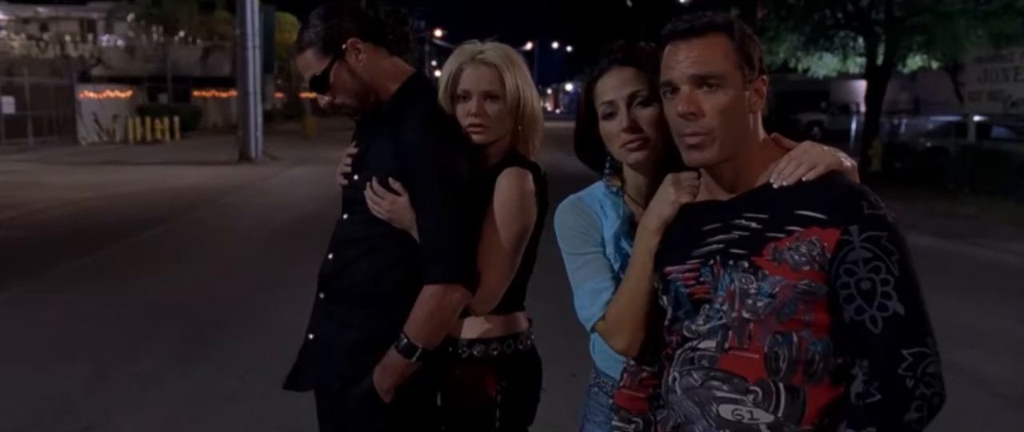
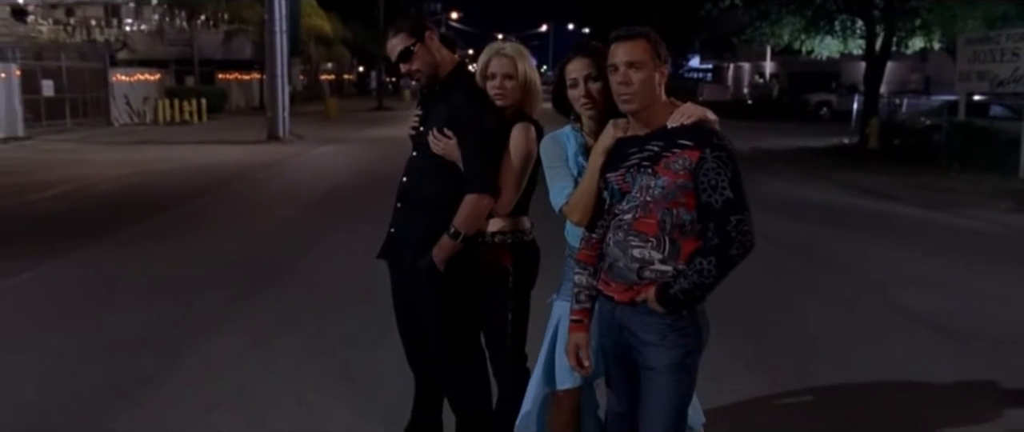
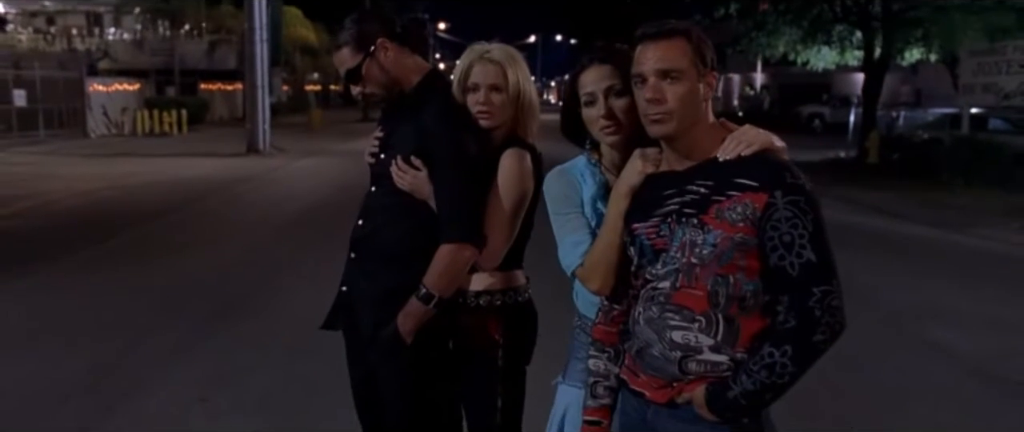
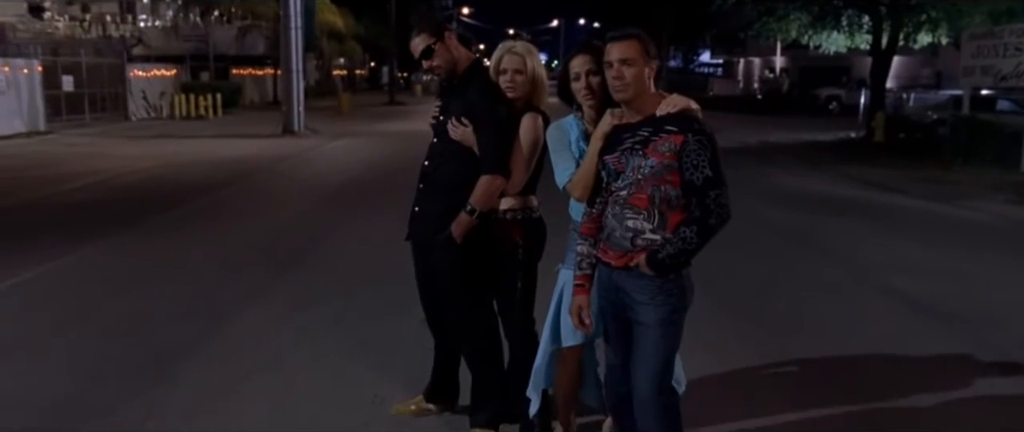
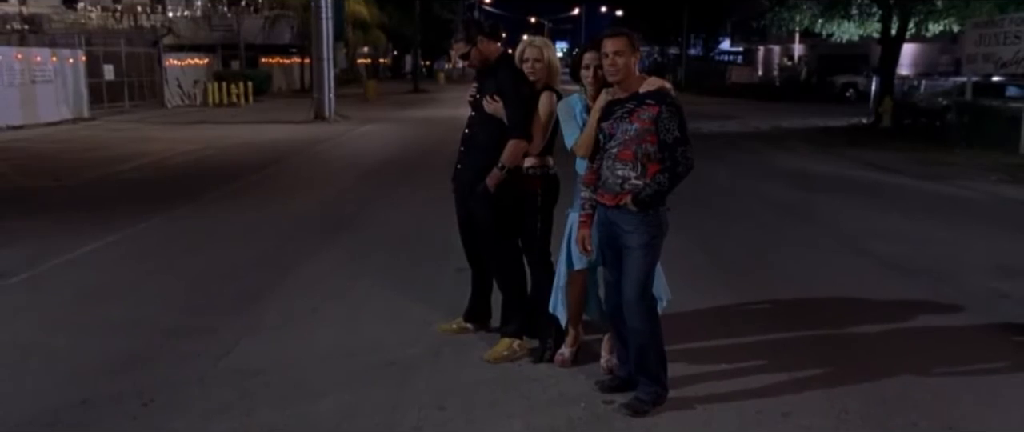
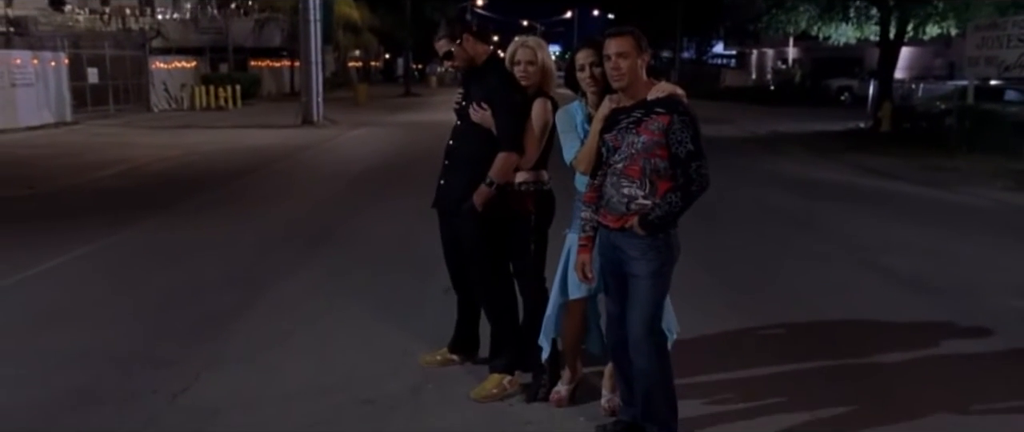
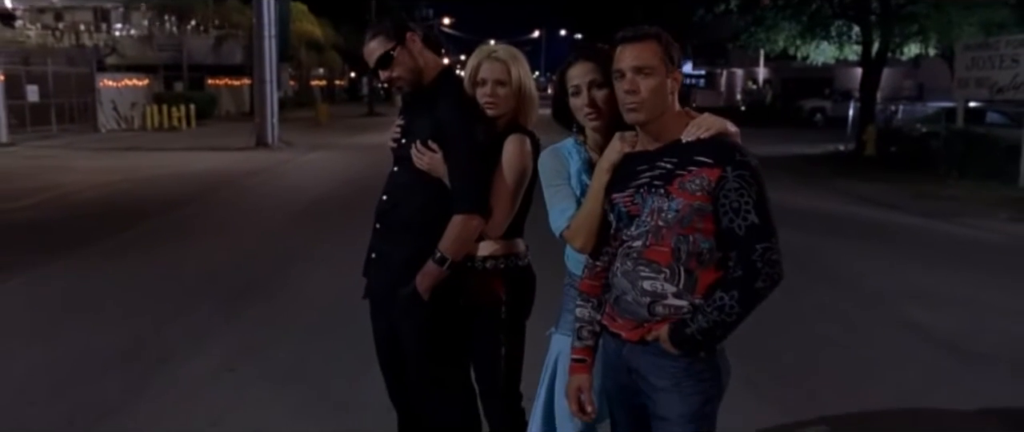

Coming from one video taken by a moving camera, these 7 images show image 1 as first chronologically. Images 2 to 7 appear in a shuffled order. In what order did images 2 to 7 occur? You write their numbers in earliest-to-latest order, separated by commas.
3, 7, 2, 4, 6, 5
